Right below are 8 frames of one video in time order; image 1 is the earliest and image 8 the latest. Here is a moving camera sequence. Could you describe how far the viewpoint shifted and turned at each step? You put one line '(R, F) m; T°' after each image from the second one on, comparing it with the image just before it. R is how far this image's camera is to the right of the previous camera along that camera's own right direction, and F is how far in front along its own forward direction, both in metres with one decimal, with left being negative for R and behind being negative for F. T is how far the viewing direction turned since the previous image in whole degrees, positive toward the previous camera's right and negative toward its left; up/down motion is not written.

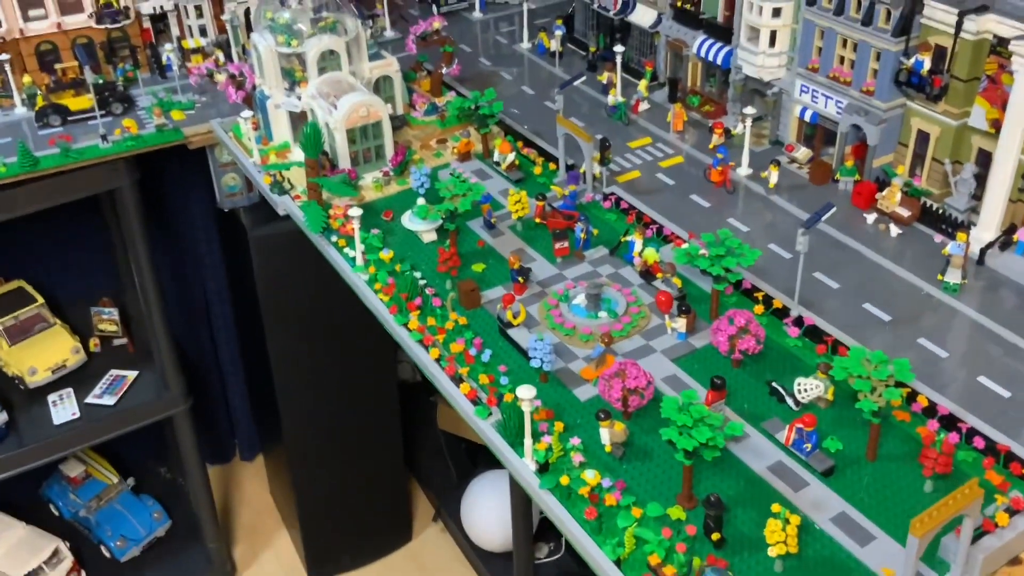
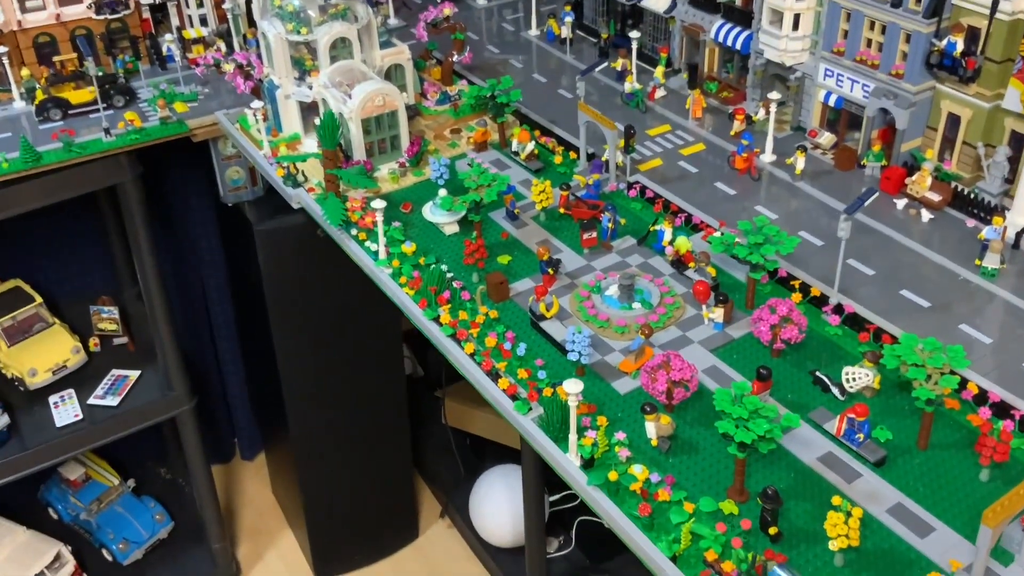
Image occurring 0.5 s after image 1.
(-0.3, +0.1) m; +1°
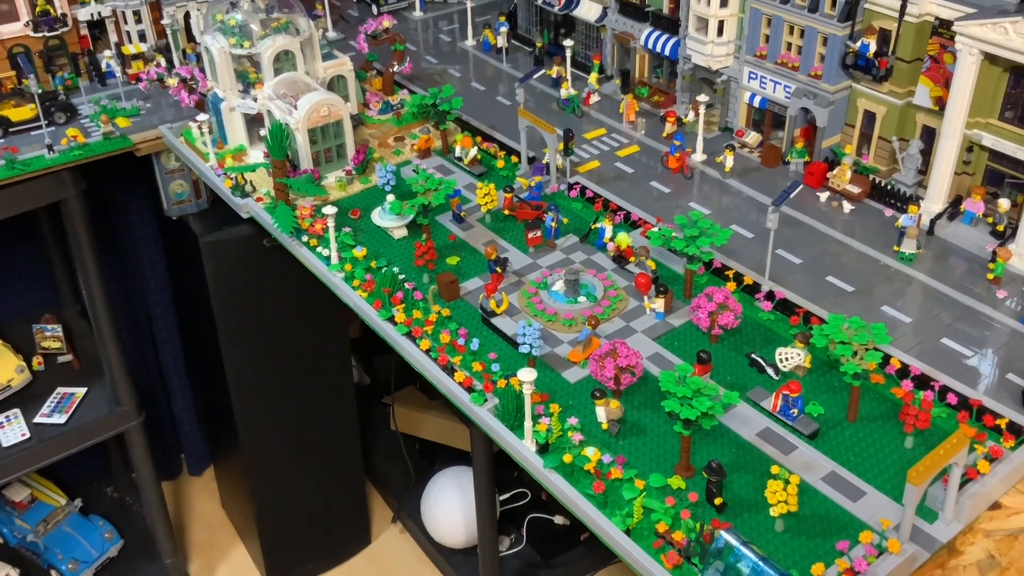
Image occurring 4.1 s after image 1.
(-0.1, -0.2) m; +4°
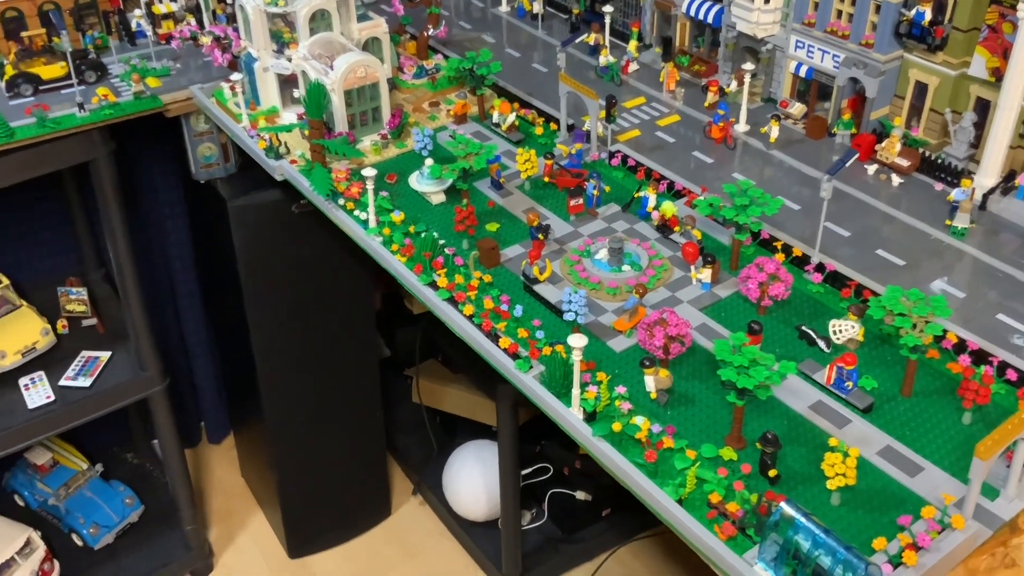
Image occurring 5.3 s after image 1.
(-0.2, +0.1) m; -1°
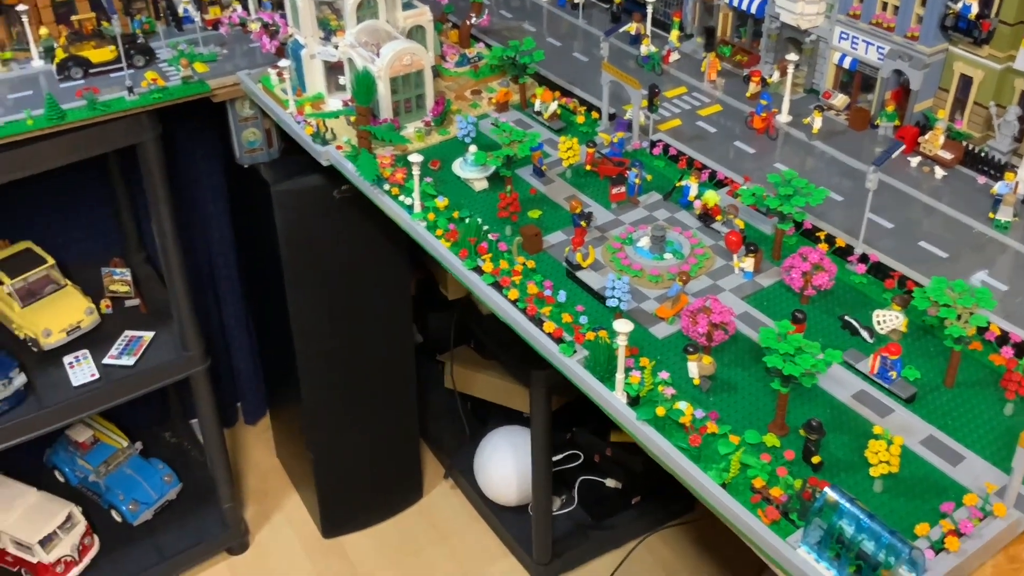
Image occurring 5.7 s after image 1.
(-0.1, -0.1) m; -1°
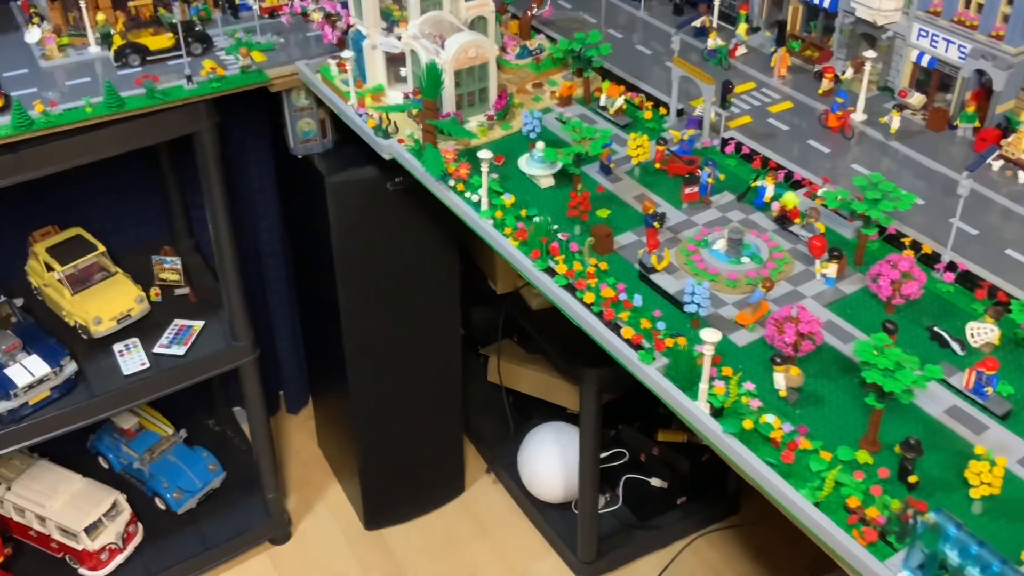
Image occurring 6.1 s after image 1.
(-0.3, +0.1) m; -1°
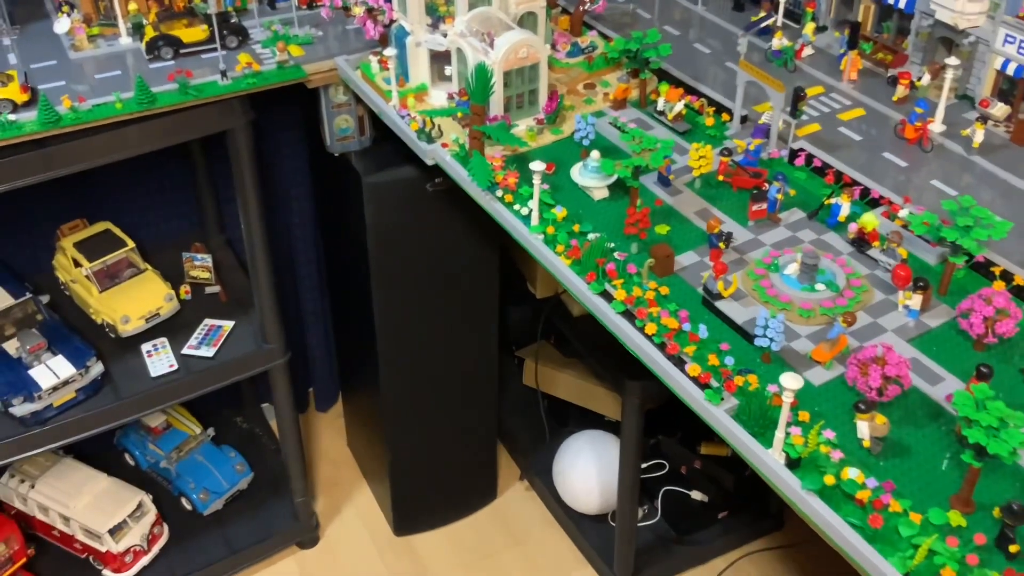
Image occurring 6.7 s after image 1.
(-0.1, +0.4) m; -2°
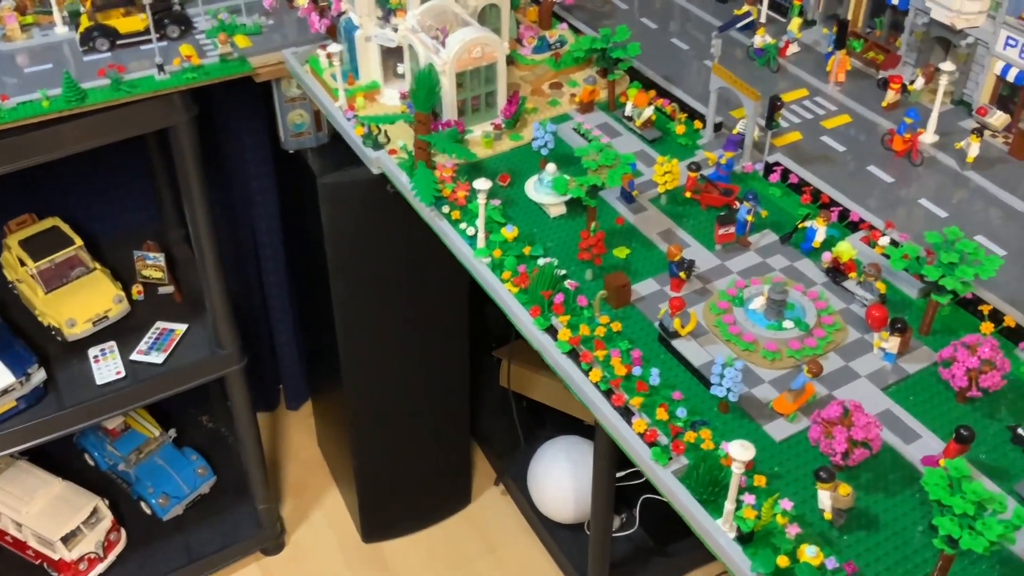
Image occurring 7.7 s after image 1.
(+0.3, +0.5) m; 0°
